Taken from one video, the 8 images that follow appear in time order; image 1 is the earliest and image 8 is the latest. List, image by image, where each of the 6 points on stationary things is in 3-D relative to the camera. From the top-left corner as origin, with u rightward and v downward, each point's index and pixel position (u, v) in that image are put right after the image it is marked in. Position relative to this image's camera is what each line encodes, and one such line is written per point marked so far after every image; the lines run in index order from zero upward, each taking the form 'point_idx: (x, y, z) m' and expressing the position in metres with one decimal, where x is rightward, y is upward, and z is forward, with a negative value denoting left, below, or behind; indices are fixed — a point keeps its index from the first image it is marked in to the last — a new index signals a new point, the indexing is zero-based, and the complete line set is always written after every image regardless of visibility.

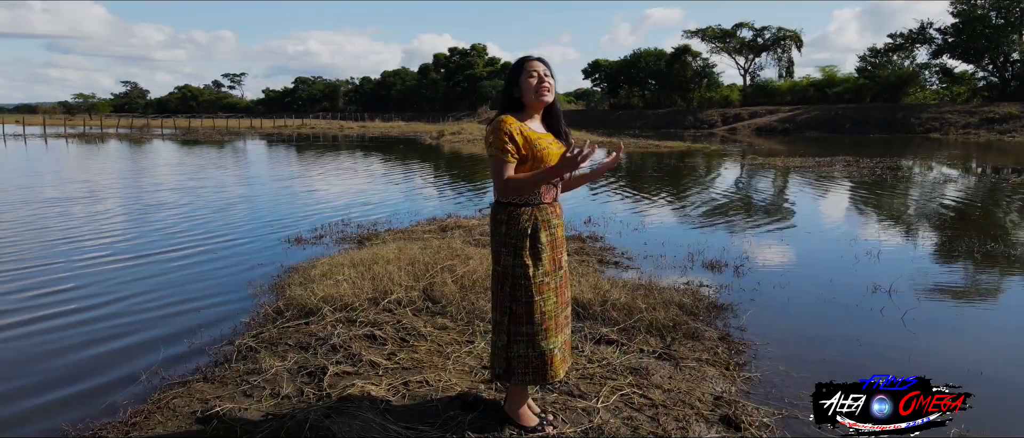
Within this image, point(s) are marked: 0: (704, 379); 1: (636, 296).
0: (+1.0, -0.9, +4.0) m
1: (+0.9, -0.6, +5.5) m
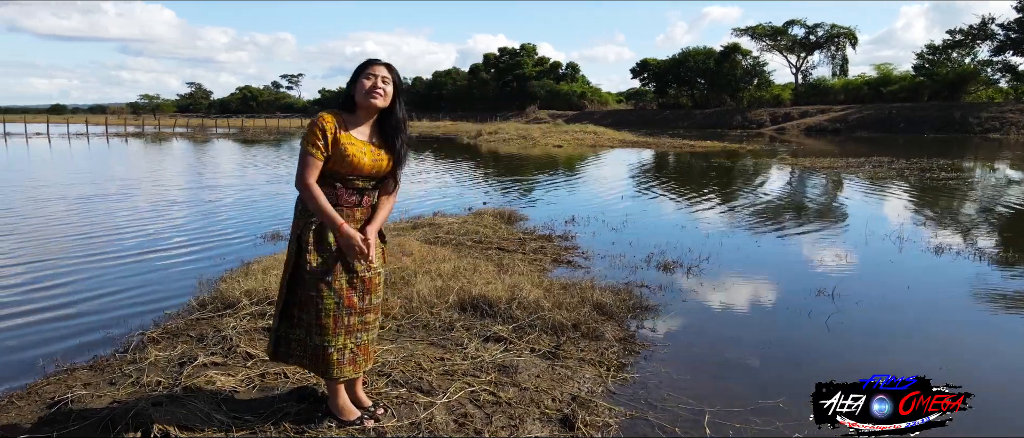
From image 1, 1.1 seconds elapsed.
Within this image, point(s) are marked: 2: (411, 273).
0: (+0.3, -0.9, +4.0) m
1: (+0.3, -0.6, +5.5) m
2: (-0.8, -0.4, +6.0) m
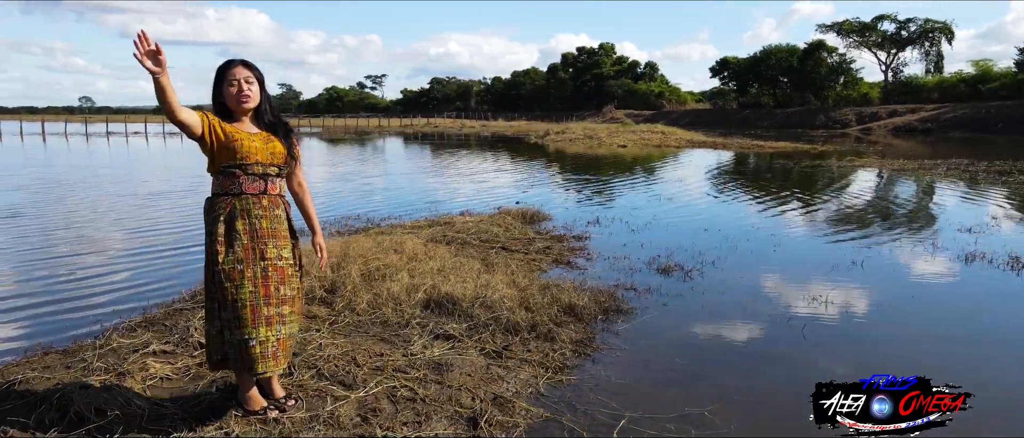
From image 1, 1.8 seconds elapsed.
0: (-0.1, -0.9, +4.0) m
1: (+0.1, -0.6, +5.5) m
2: (-1.0, -0.4, +6.1) m
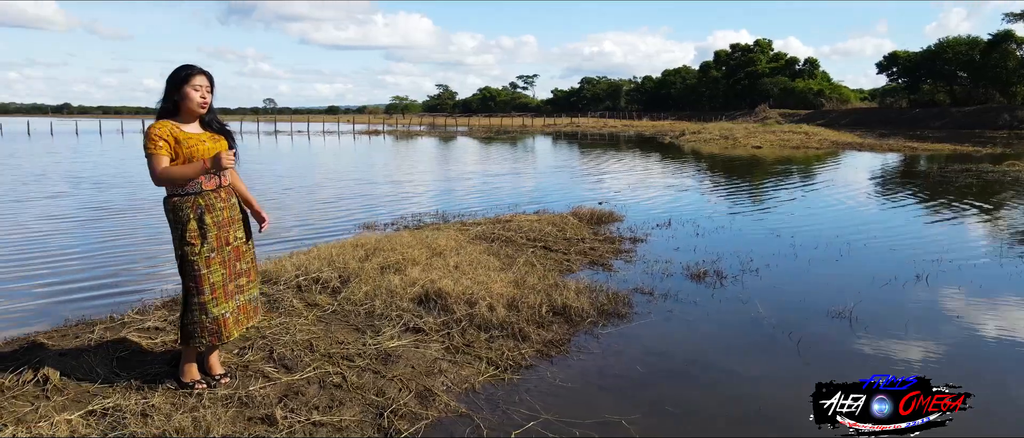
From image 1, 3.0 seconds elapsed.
0: (-0.4, -0.9, +4.1) m
1: (0.0, -0.6, +5.5) m
2: (-0.9, -0.4, +6.3) m
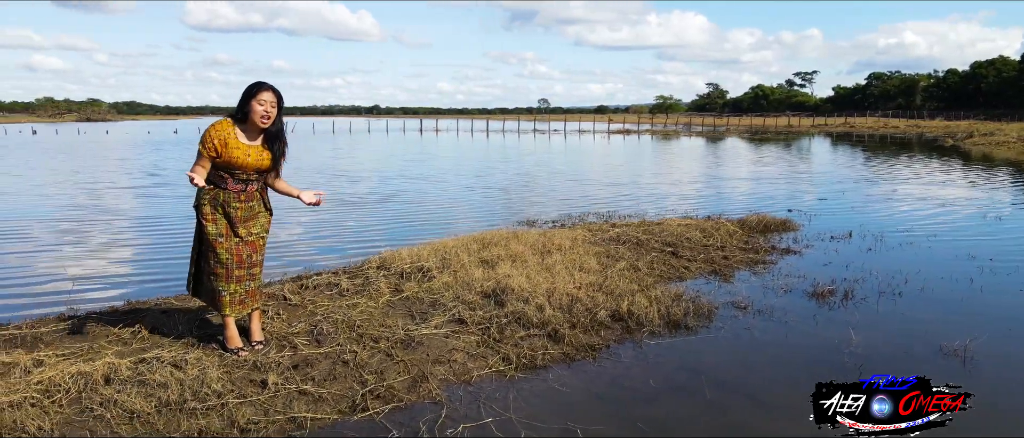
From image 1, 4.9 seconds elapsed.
0: (-0.4, -0.8, +4.3) m
1: (+0.5, -0.6, +5.5) m
2: (-0.1, -0.4, +6.5) m
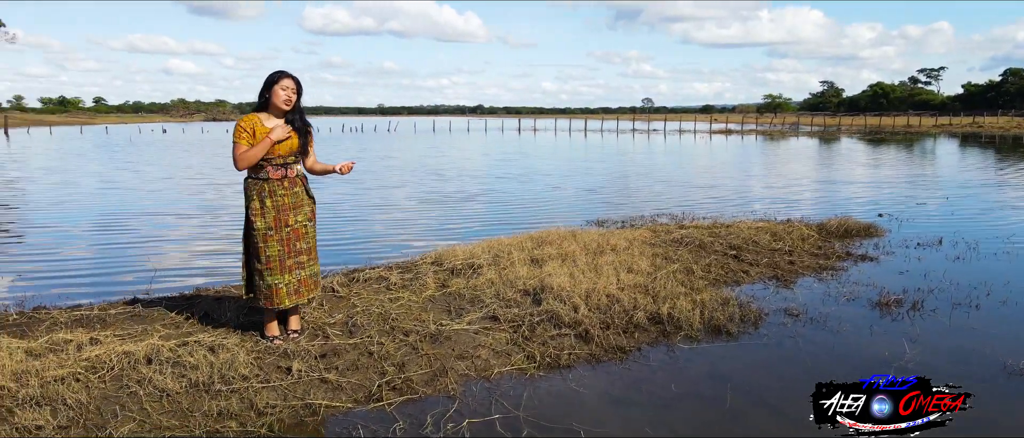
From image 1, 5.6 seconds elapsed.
0: (-0.2, -0.8, +4.3) m
1: (+0.8, -0.6, +5.4) m
2: (+0.4, -0.4, +6.5) m
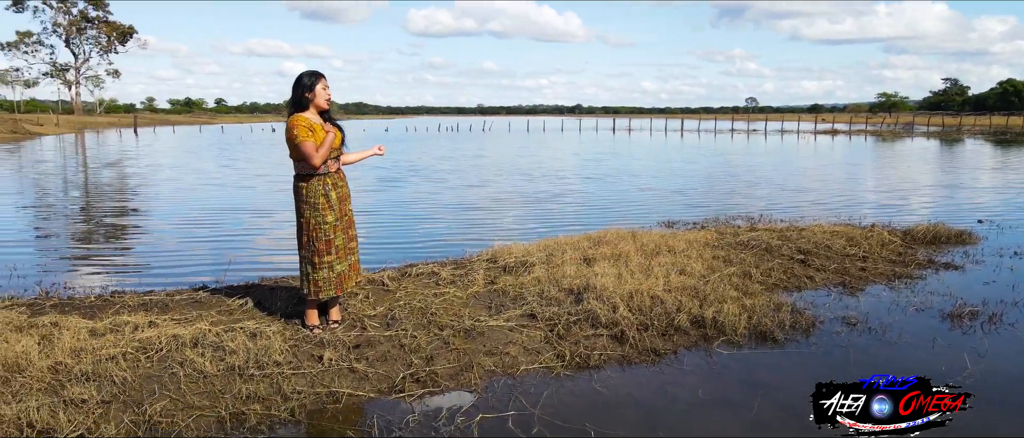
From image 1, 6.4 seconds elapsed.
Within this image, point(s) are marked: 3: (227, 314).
0: (-0.1, -0.8, +4.4) m
1: (+1.1, -0.6, +5.3) m
2: (+0.8, -0.4, +6.4) m
3: (-1.9, -0.6, +4.9) m
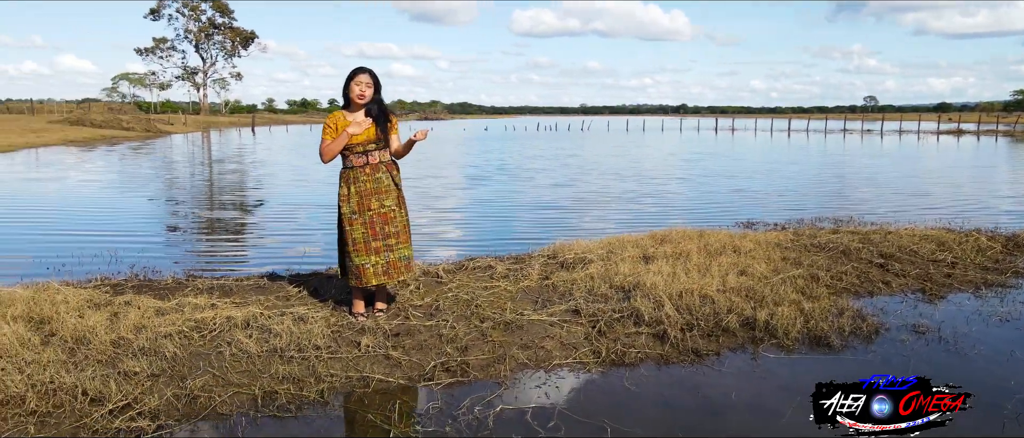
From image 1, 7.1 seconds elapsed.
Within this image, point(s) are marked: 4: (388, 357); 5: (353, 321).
0: (+0.1, -0.8, +4.3) m
1: (+1.5, -0.6, +5.1) m
2: (+1.3, -0.3, +6.3) m
3: (-1.6, -0.6, +5.1) m
4: (-0.7, -0.8, +4.2) m
5: (-1.0, -0.6, +4.6) m
